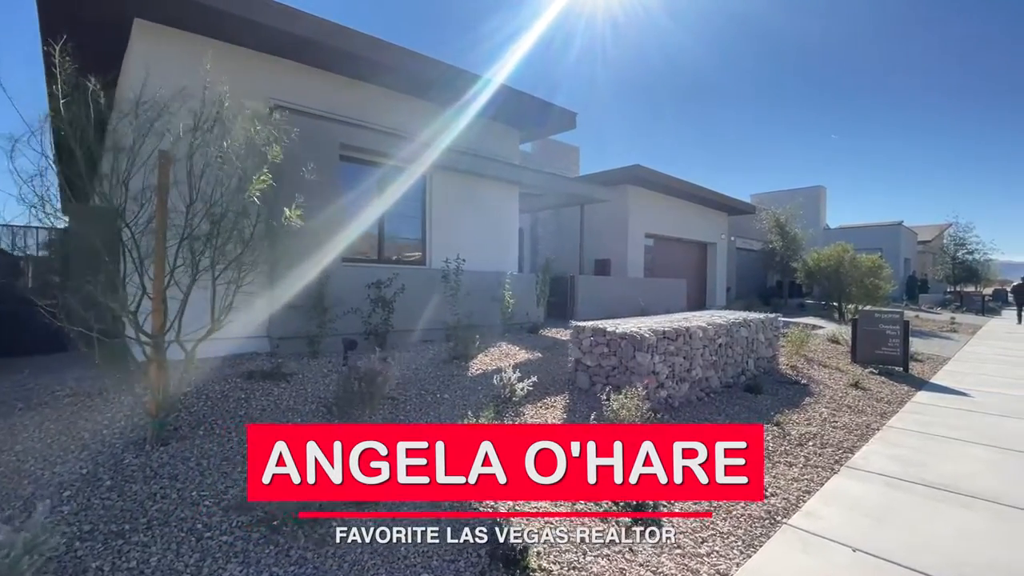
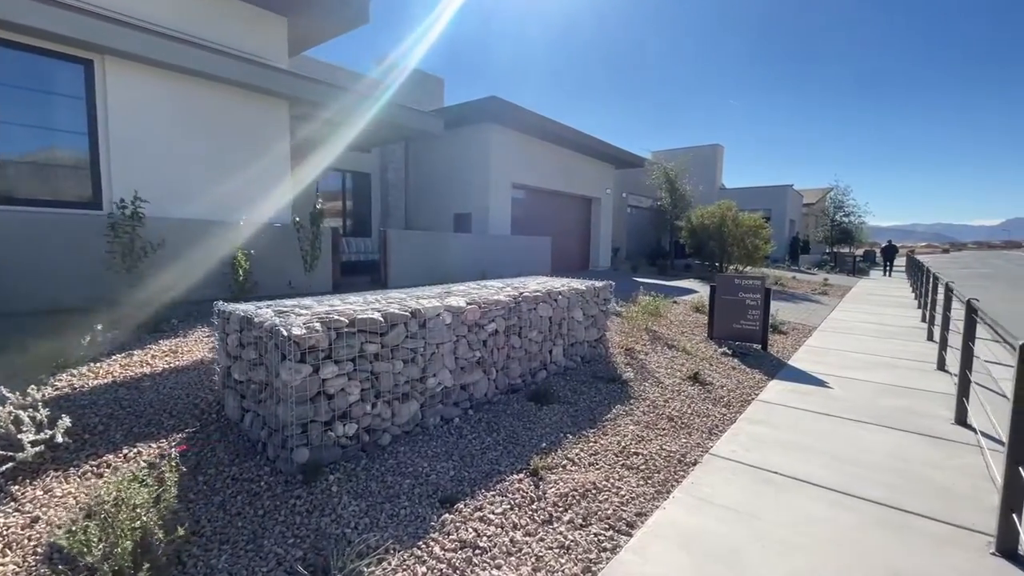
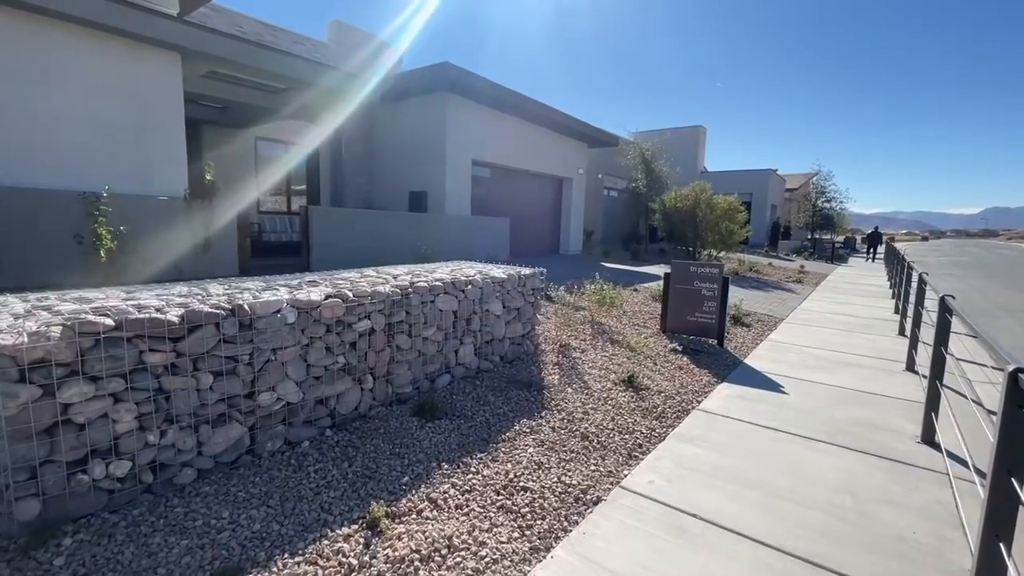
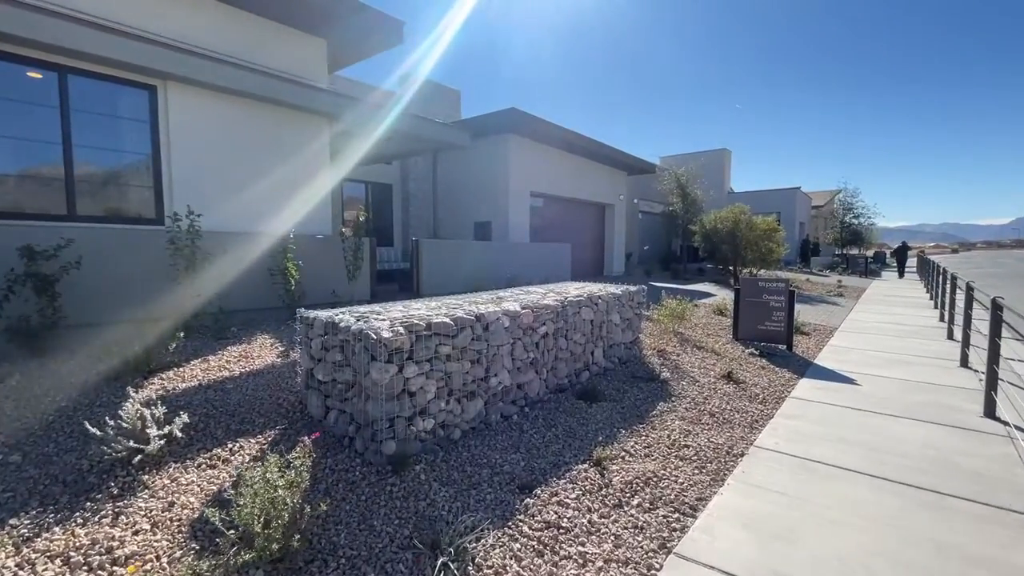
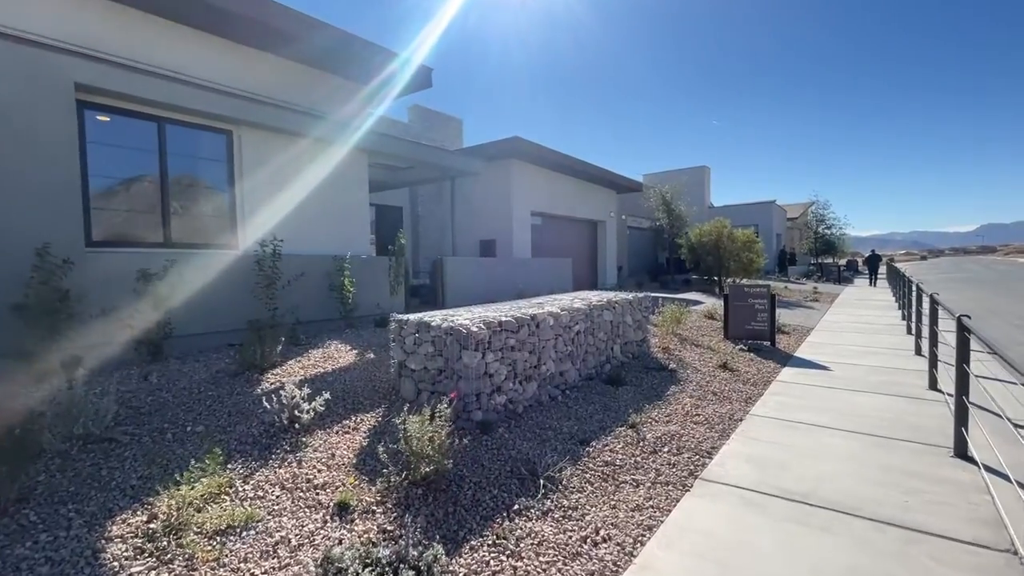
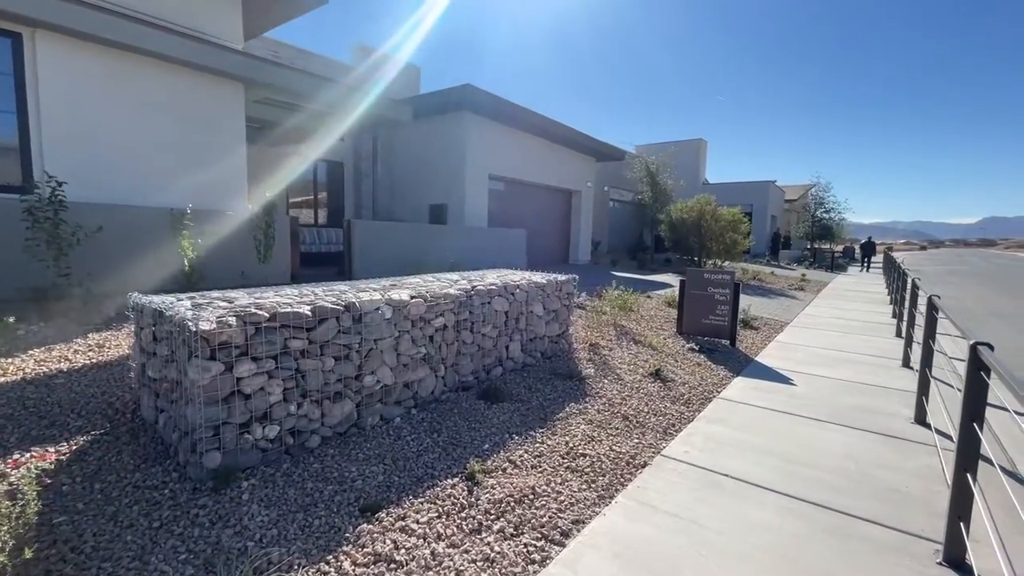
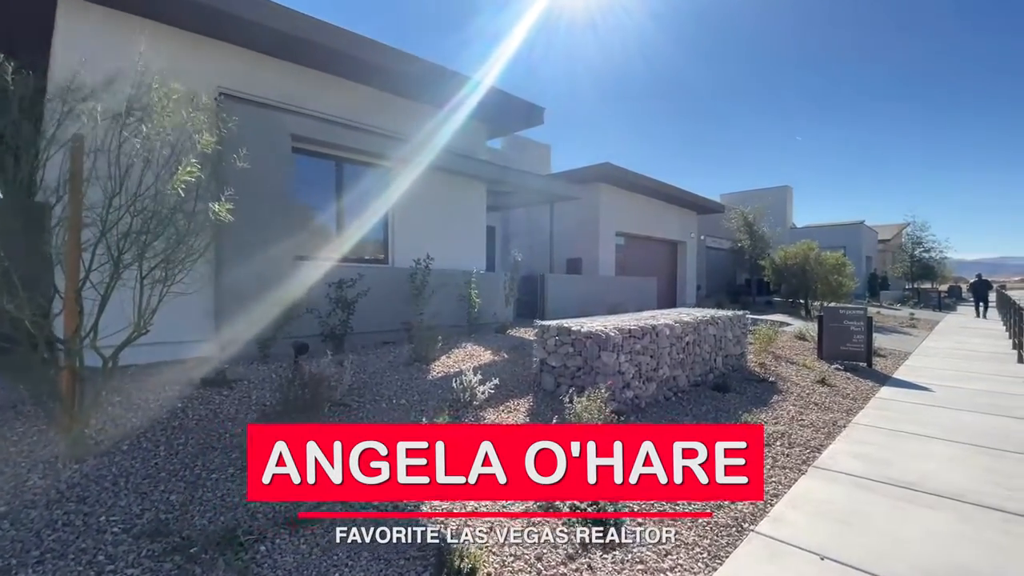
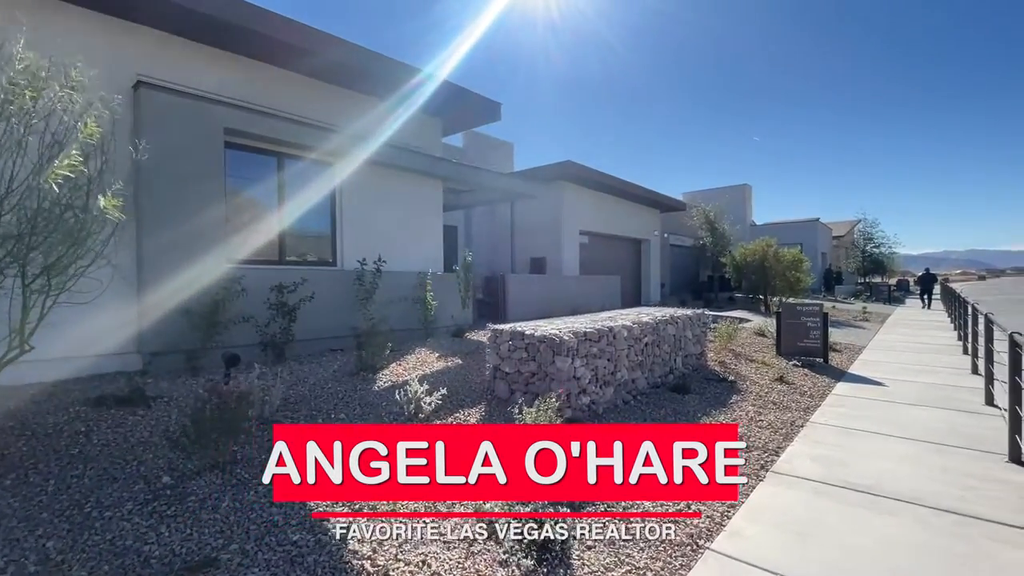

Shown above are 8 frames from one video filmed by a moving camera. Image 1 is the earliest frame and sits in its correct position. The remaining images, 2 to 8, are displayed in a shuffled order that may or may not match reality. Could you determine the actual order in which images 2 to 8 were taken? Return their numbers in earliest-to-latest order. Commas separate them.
7, 8, 5, 4, 2, 6, 3
